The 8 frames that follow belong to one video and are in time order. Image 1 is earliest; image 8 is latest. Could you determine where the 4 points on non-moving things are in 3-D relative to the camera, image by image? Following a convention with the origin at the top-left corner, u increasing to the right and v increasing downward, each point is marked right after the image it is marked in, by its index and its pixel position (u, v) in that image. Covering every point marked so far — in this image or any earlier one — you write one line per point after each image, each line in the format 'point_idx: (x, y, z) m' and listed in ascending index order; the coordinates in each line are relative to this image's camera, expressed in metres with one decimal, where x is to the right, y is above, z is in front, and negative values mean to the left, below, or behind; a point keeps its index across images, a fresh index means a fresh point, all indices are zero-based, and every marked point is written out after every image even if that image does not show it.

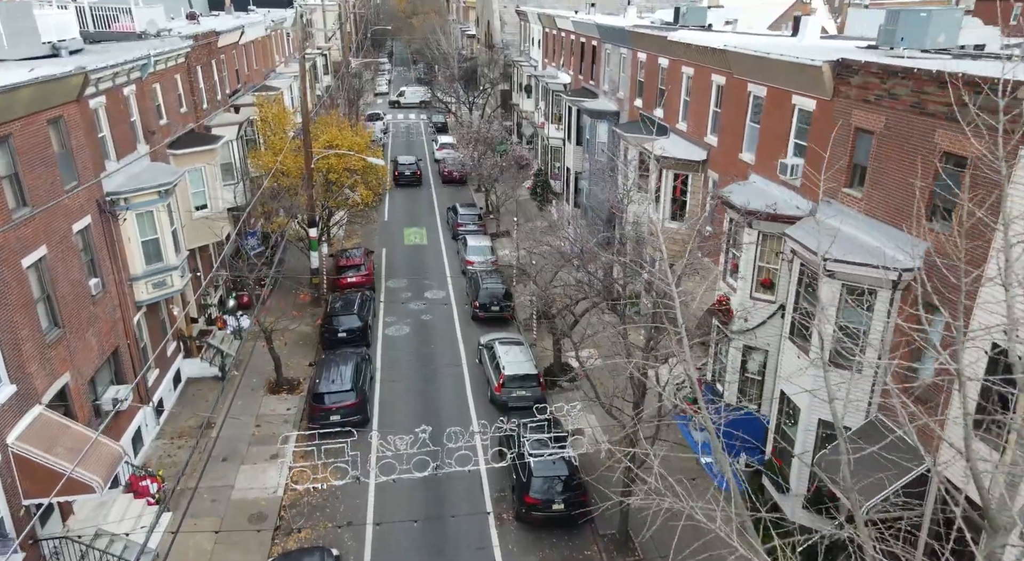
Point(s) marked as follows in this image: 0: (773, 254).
0: (+5.3, +0.5, +16.2) m
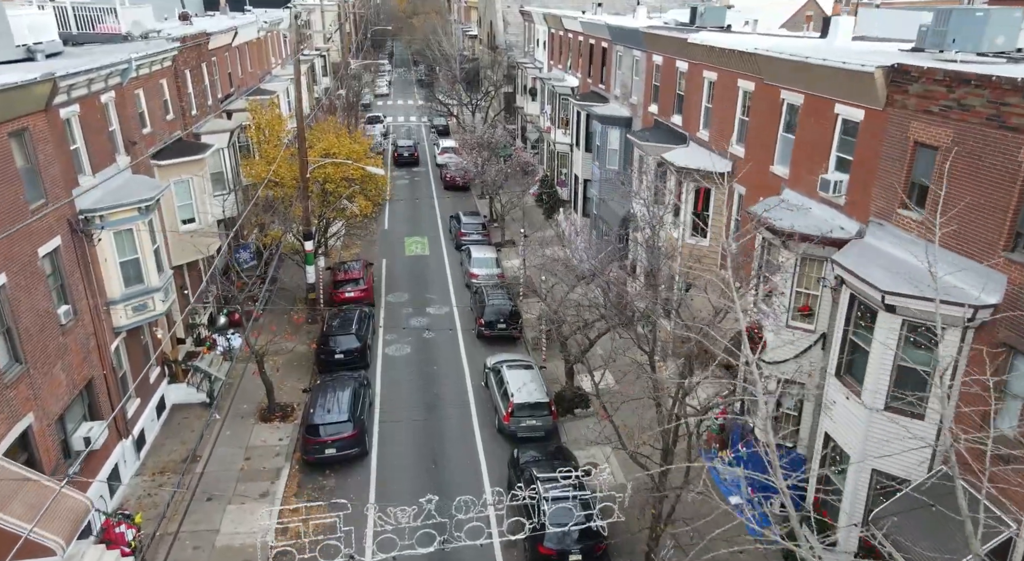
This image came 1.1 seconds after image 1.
0: (+5.5, 0.0, +14.7) m
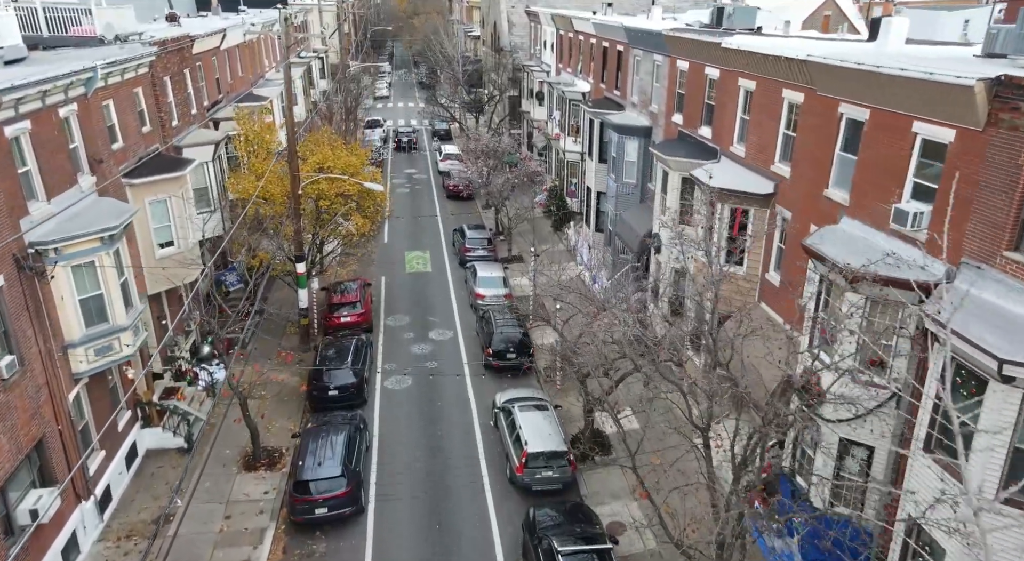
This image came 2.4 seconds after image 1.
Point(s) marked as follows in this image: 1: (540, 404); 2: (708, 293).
0: (+5.8, -0.7, +12.5) m
1: (+0.7, -3.1, +19.8) m
2: (+4.3, -0.3, +17.4) m
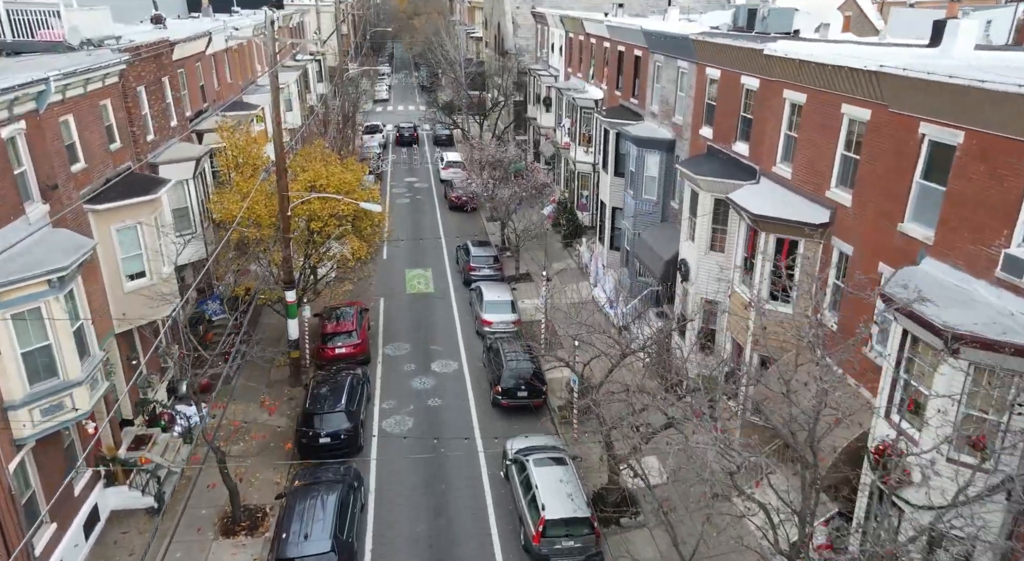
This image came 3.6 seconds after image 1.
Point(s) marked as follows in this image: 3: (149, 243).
0: (+6.1, -1.5, +10.3) m
1: (+1.0, -3.9, +17.6) m
2: (+4.6, -1.1, +15.2) m
3: (-8.2, +0.8, +18.0) m
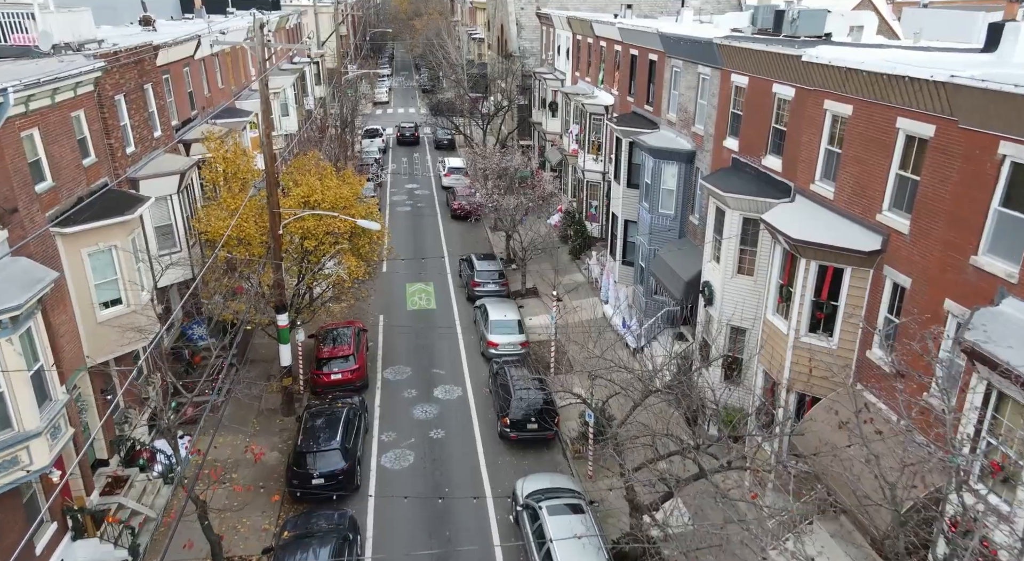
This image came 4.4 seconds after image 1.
0: (+6.3, -2.1, +8.7) m
1: (+1.2, -4.4, +16.0) m
2: (+4.8, -1.6, +13.6) m
3: (-8.0, +0.3, +16.4) m
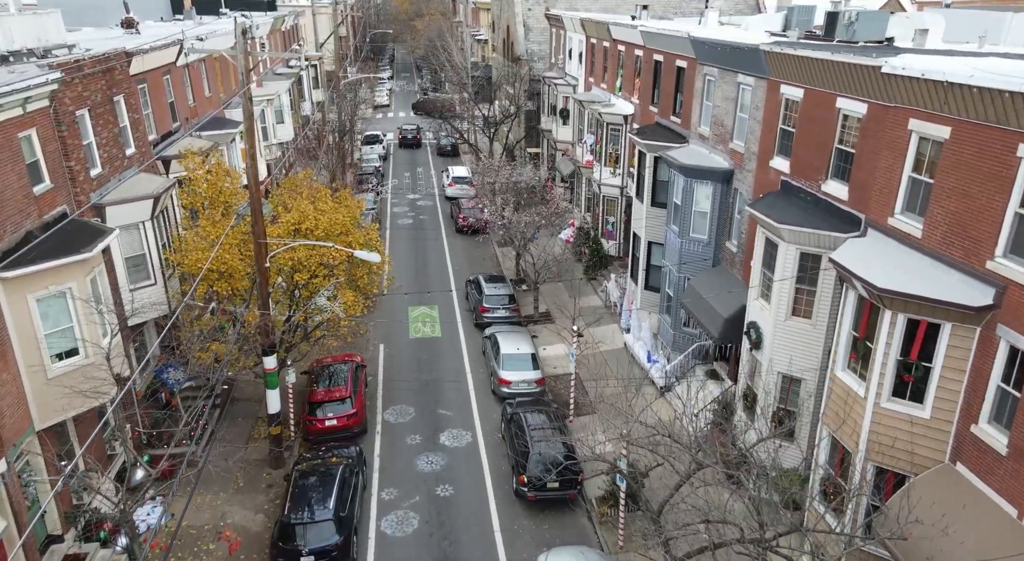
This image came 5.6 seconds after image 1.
0: (+6.7, -2.9, +6.4) m
1: (+1.6, -5.3, +13.6) m
2: (+5.2, -2.5, +11.2) m
3: (-7.6, -0.6, +14.1) m
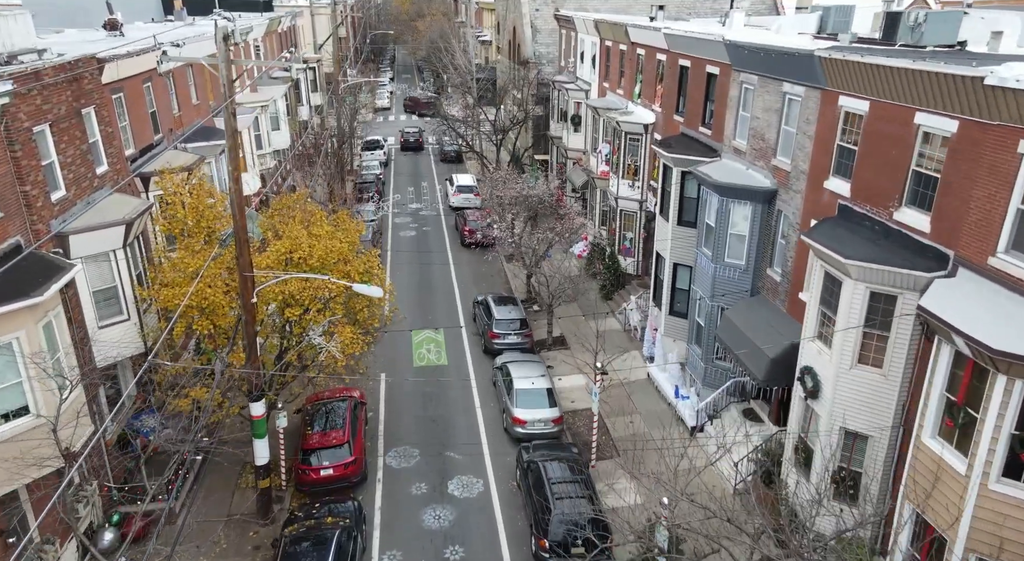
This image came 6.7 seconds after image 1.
0: (+7.1, -3.6, +4.3) m
1: (+2.0, -6.0, +11.6) m
2: (+5.6, -3.2, +9.2) m
3: (-7.2, -1.3, +12.0) m
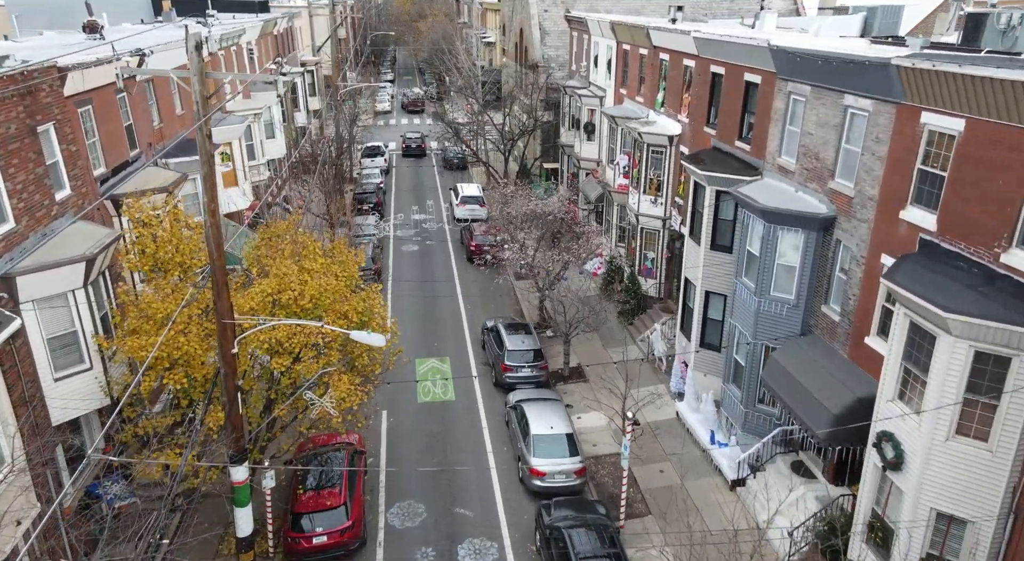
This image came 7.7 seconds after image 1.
0: (+7.5, -4.3, +2.1) m
1: (+2.4, -6.7, +9.4) m
2: (+6.0, -3.9, +7.0) m
3: (-6.9, -2.1, +9.8) m
